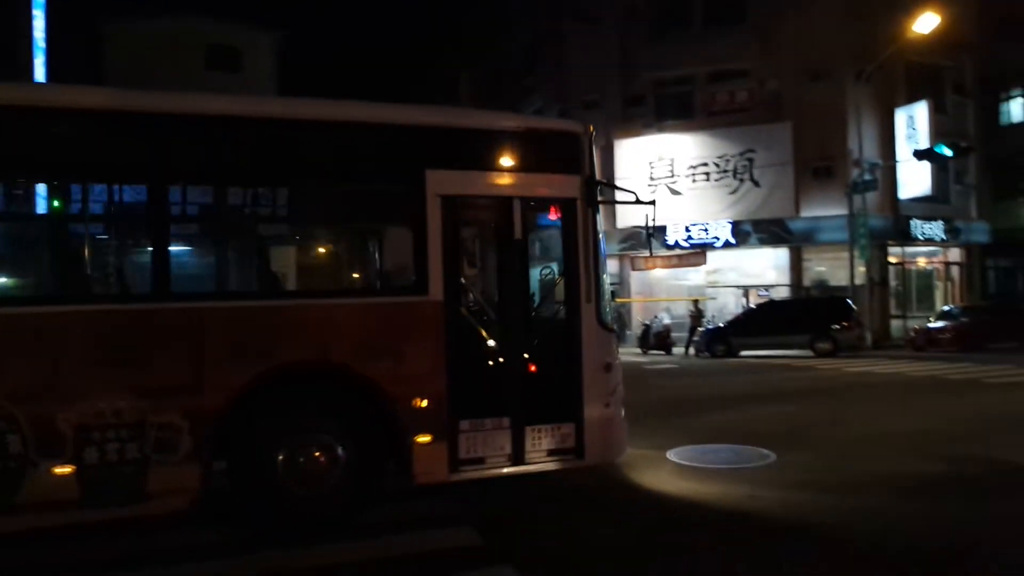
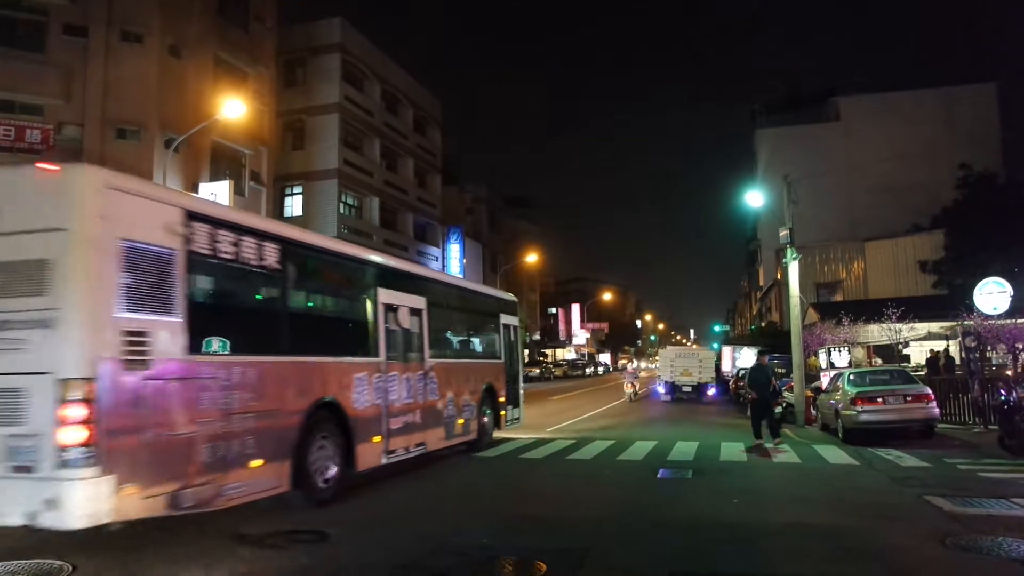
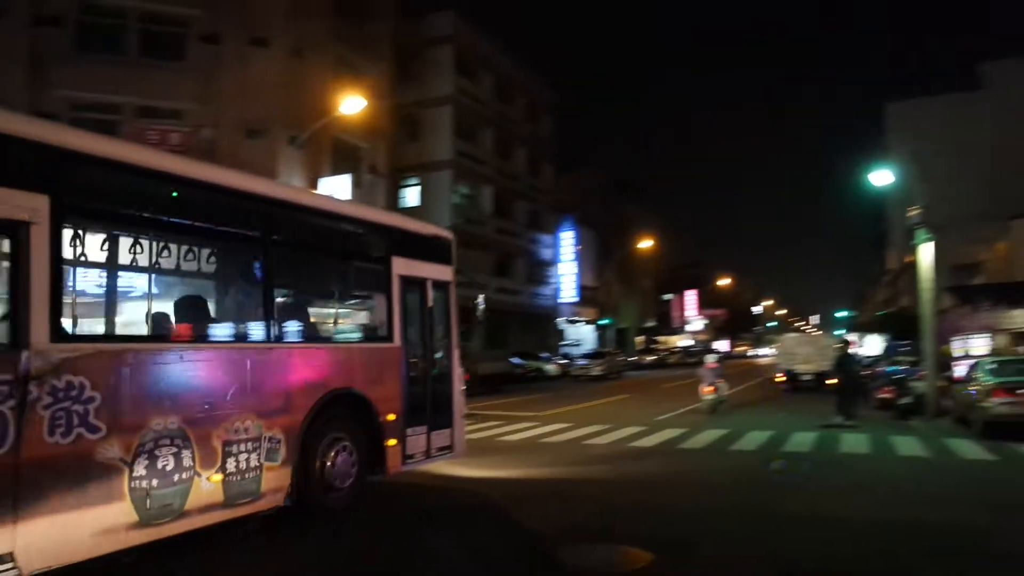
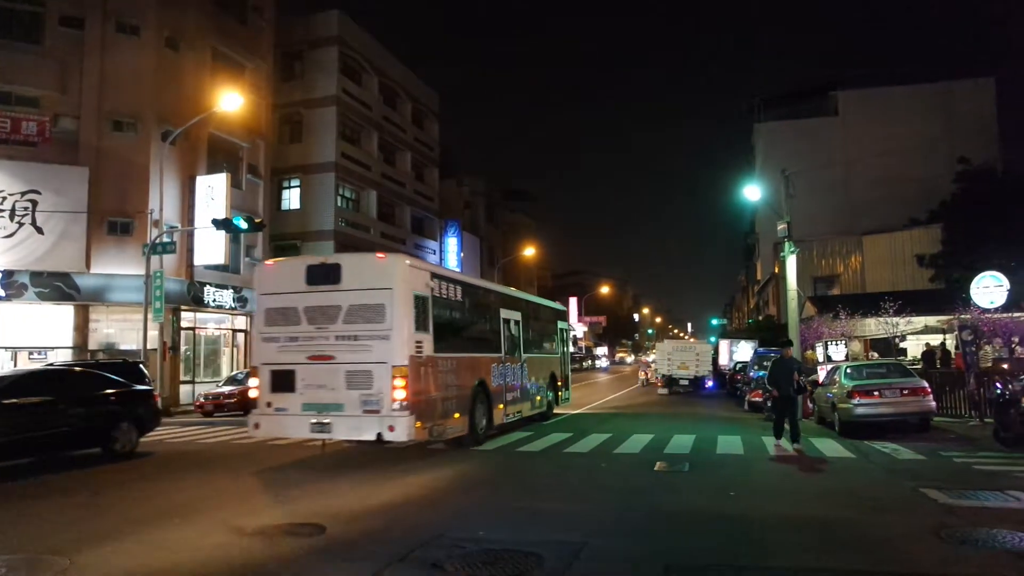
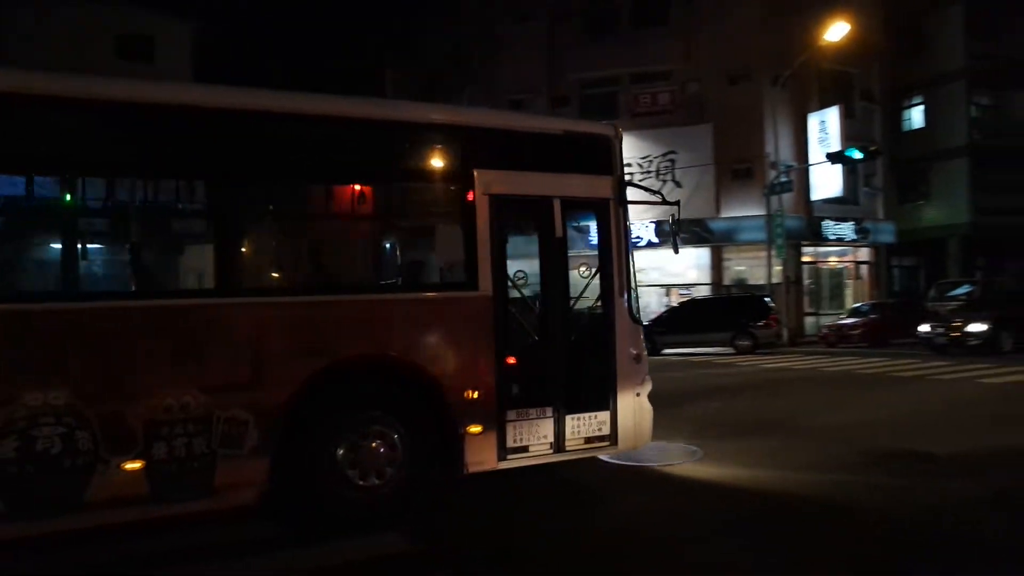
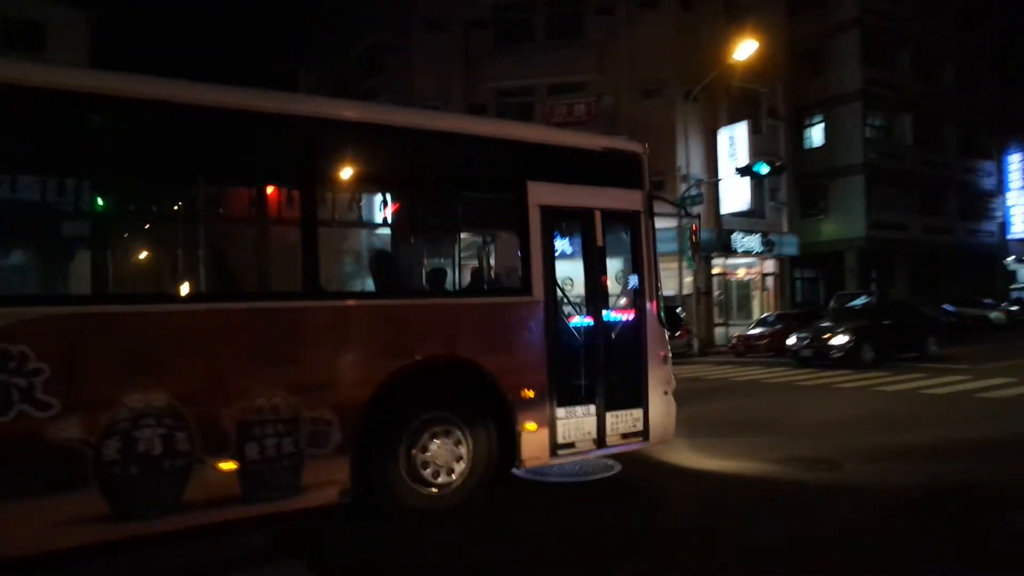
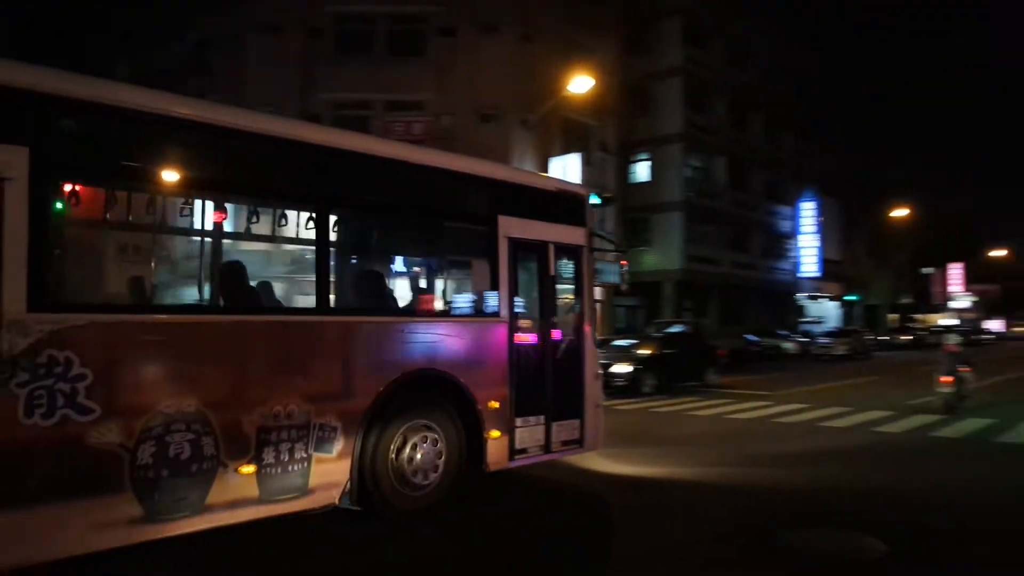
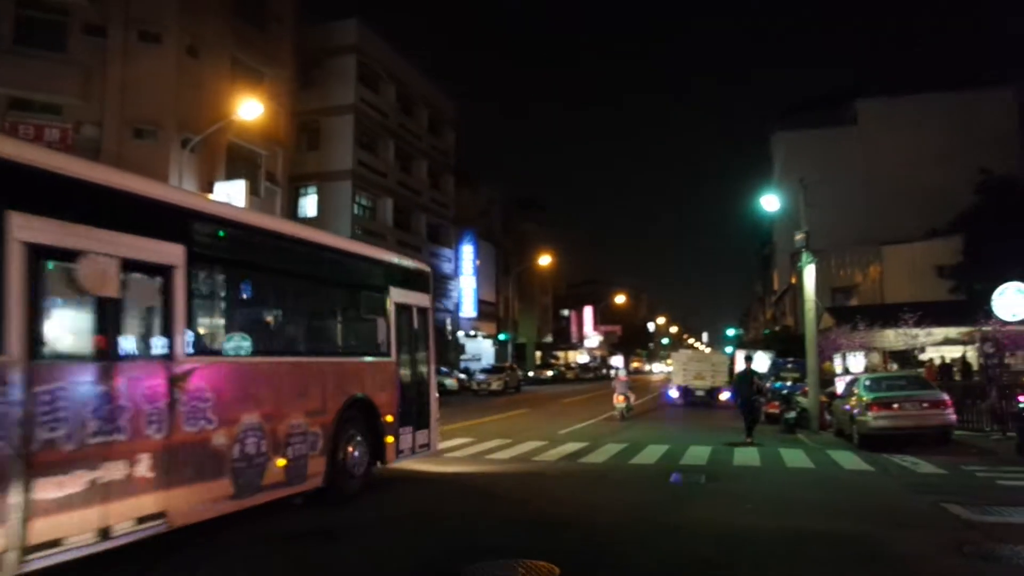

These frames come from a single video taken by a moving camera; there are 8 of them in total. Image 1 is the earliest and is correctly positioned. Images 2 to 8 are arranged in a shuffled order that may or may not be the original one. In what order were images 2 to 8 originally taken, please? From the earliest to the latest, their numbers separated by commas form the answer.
5, 6, 7, 3, 8, 2, 4
